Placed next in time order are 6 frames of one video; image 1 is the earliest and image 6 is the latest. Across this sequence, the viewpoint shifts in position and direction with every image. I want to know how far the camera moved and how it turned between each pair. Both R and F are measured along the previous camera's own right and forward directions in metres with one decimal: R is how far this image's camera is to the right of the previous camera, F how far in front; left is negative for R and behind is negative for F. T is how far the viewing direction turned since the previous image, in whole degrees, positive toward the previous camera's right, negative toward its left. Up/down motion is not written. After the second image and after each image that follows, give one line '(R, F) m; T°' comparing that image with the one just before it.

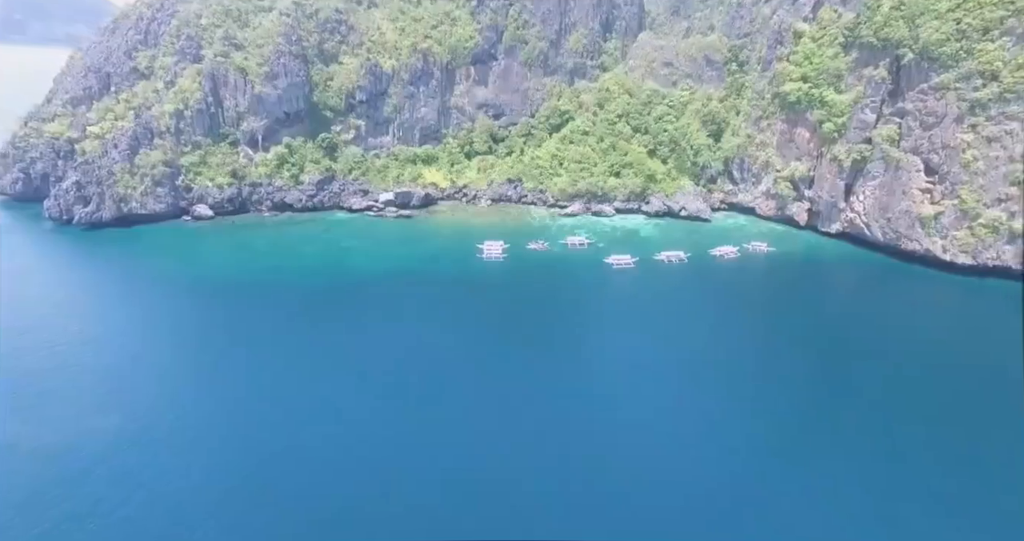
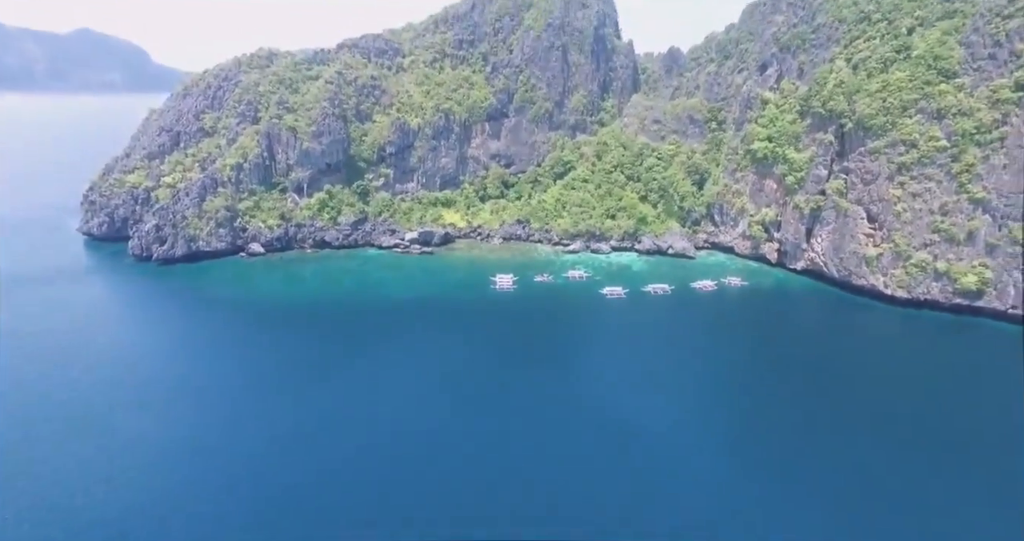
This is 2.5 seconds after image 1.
(+0.3, -7.7) m; -1°
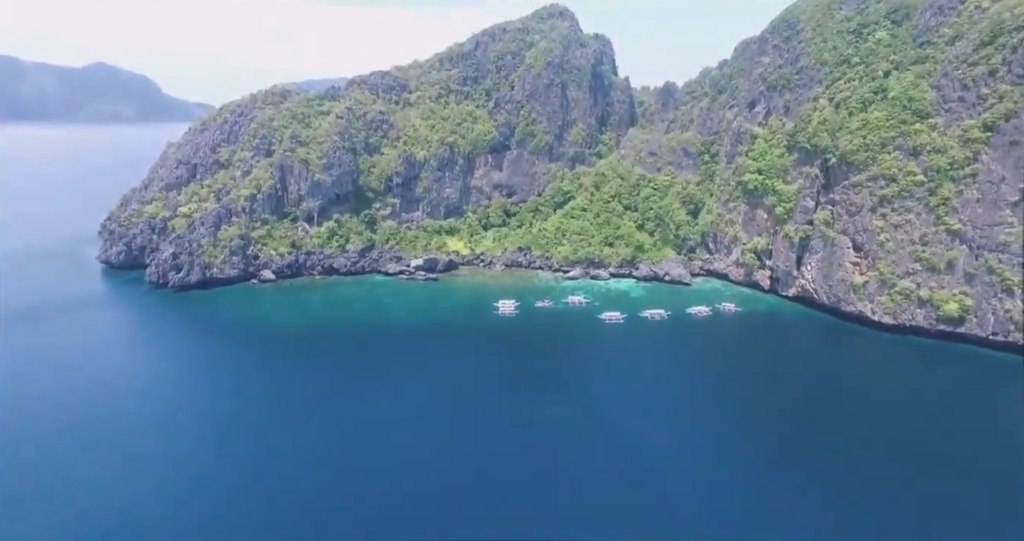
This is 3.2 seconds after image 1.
(-0.2, -2.2) m; 0°
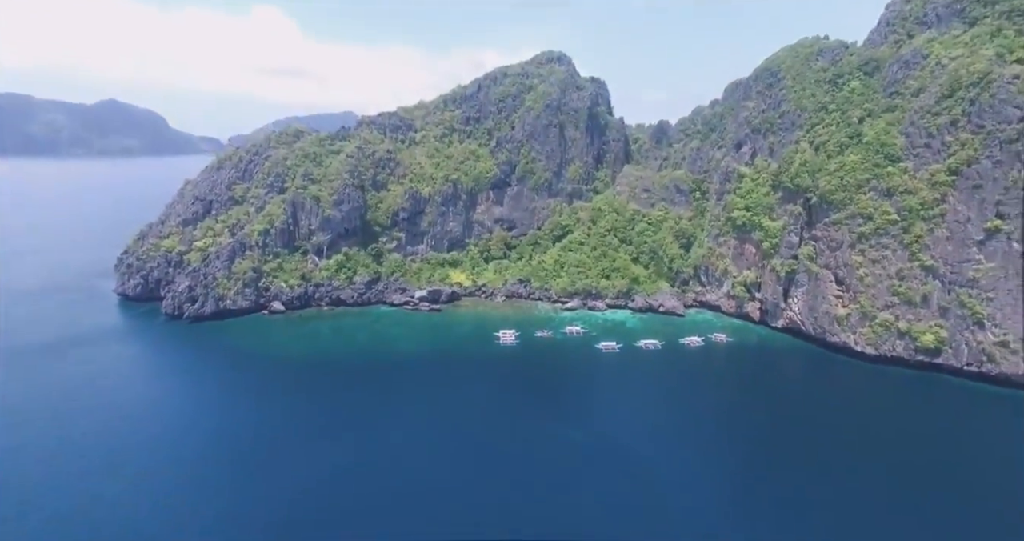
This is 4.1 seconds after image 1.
(+0.1, -2.7) m; 0°
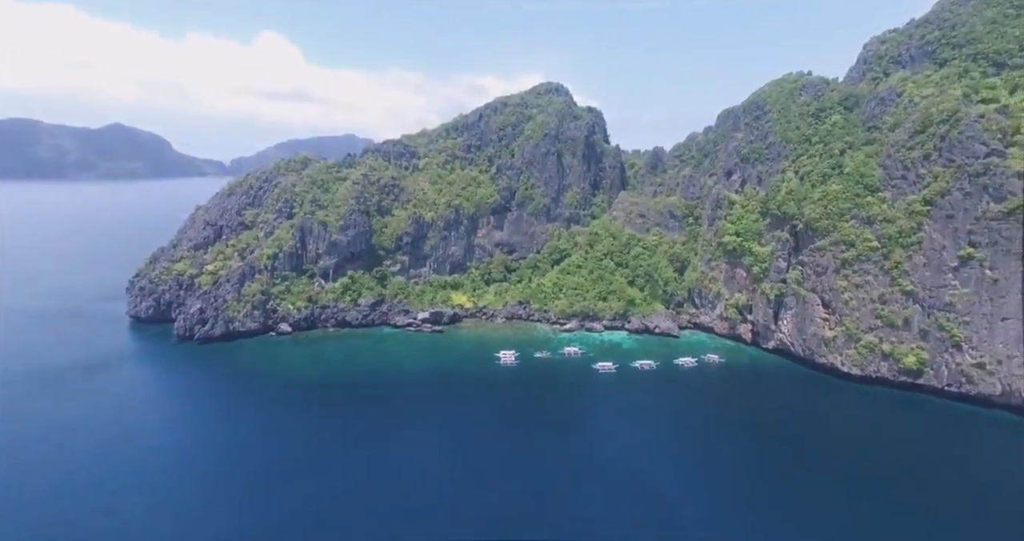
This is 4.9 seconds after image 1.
(0.0, -2.3) m; 0°
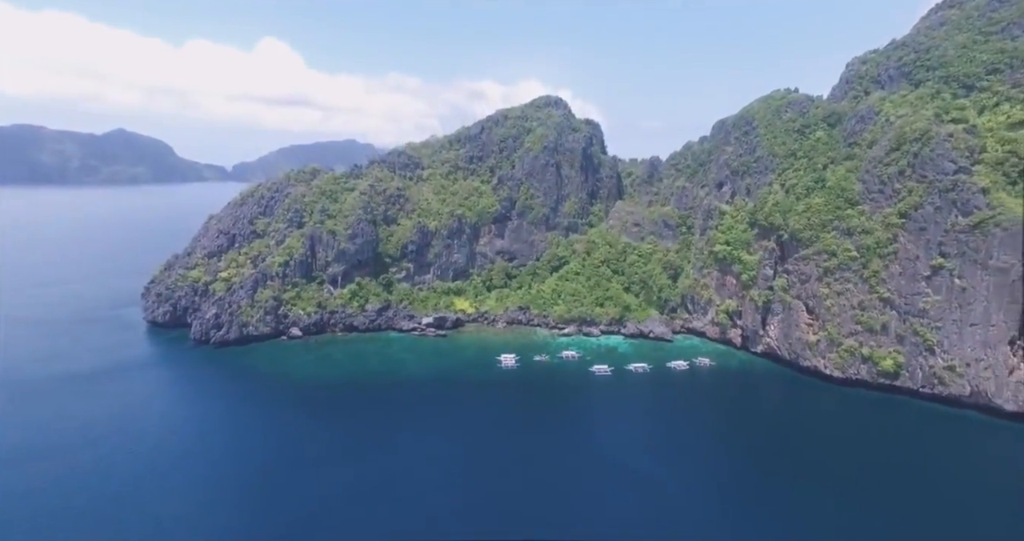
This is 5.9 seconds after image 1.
(-0.1, -3.0) m; 0°
